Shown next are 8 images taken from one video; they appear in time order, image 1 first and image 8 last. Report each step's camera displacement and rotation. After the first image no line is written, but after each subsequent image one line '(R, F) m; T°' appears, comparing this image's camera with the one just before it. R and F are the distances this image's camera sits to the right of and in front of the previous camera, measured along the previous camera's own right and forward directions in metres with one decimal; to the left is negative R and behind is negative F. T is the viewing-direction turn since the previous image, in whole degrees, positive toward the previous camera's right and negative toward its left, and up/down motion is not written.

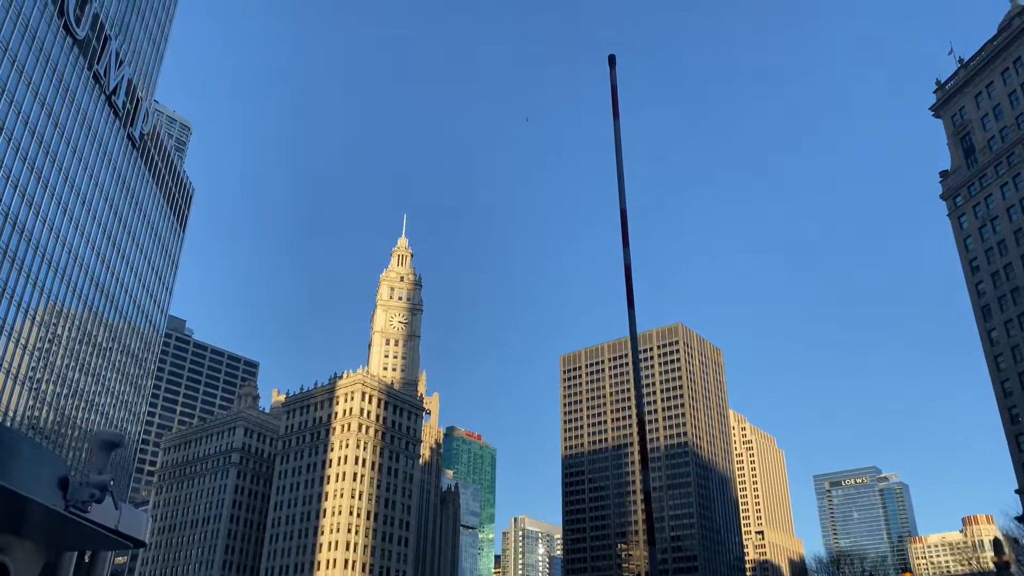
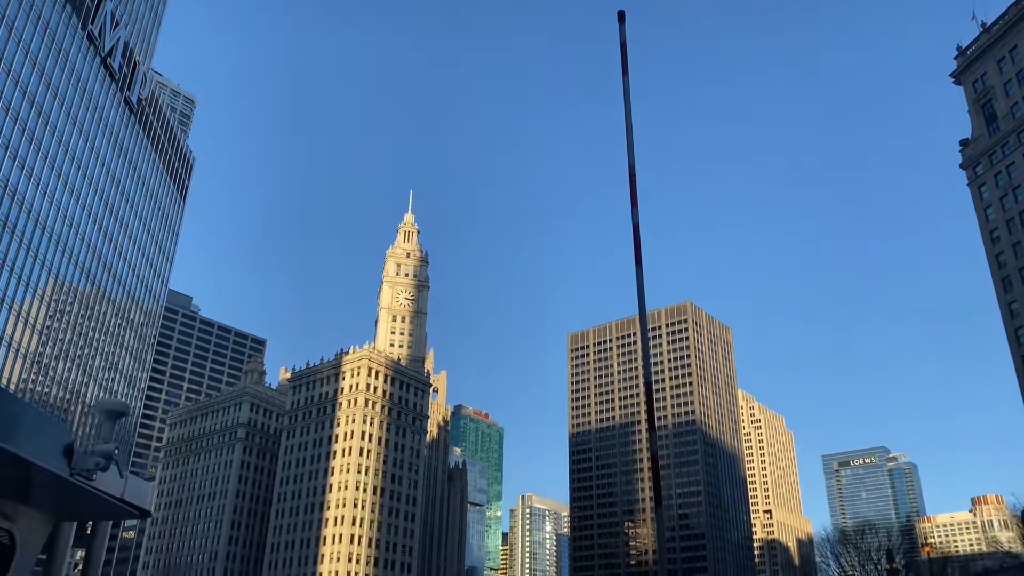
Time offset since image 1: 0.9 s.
(+0.1, +1.6) m; -1°
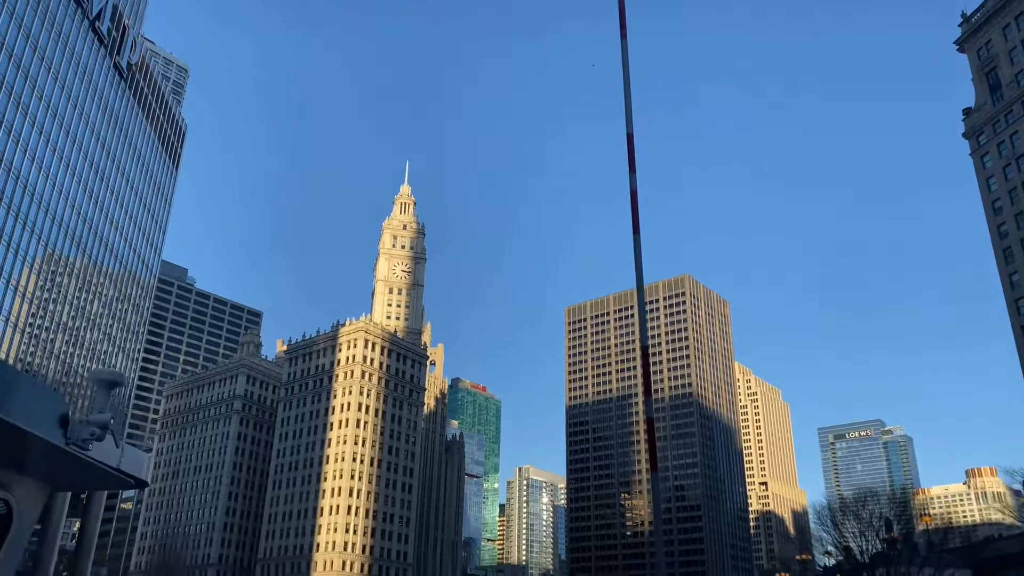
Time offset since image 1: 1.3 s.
(+0.1, +0.7) m; 0°
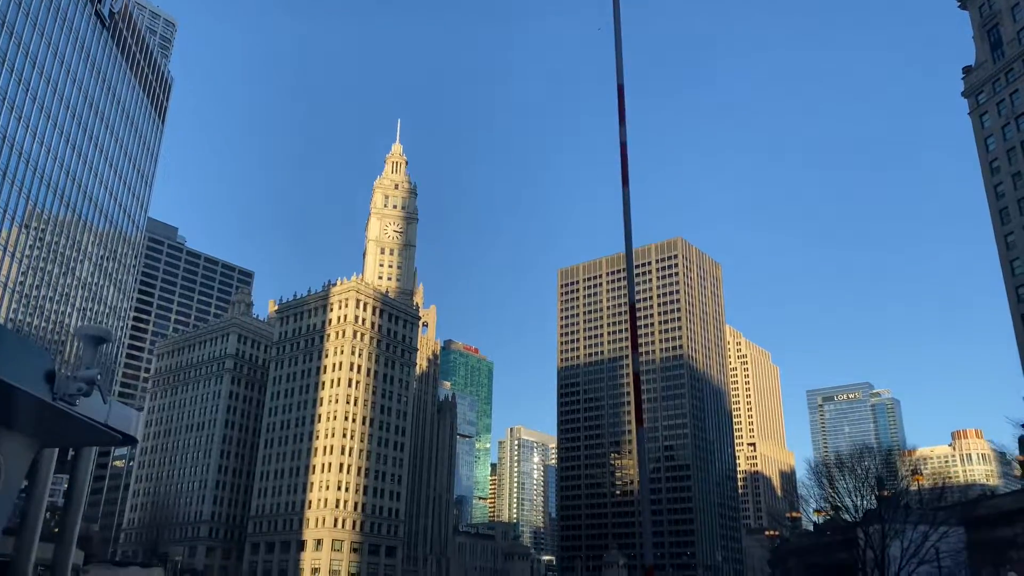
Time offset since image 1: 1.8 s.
(0.0, +0.6) m; +1°
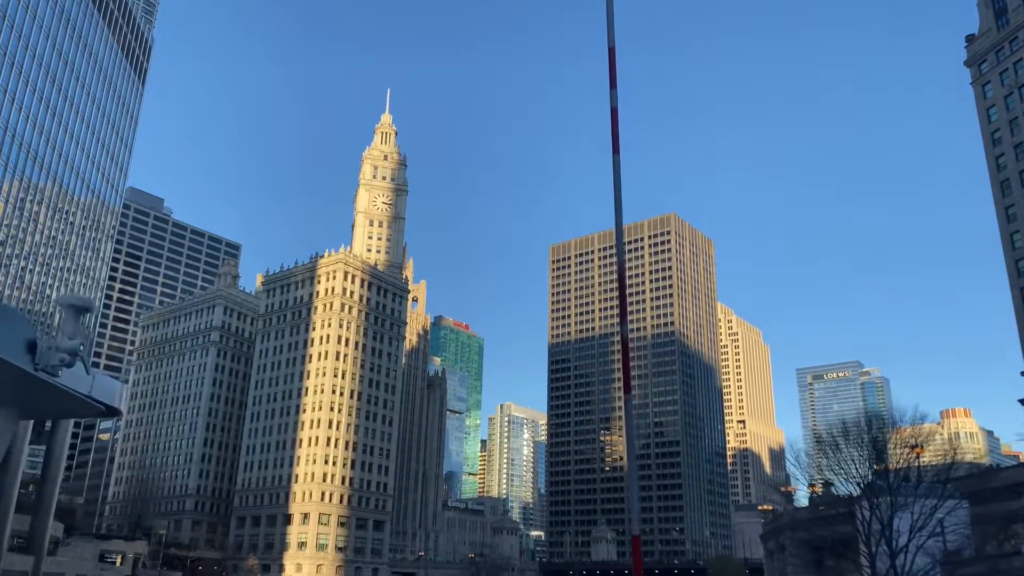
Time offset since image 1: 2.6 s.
(+0.2, +1.6) m; +1°
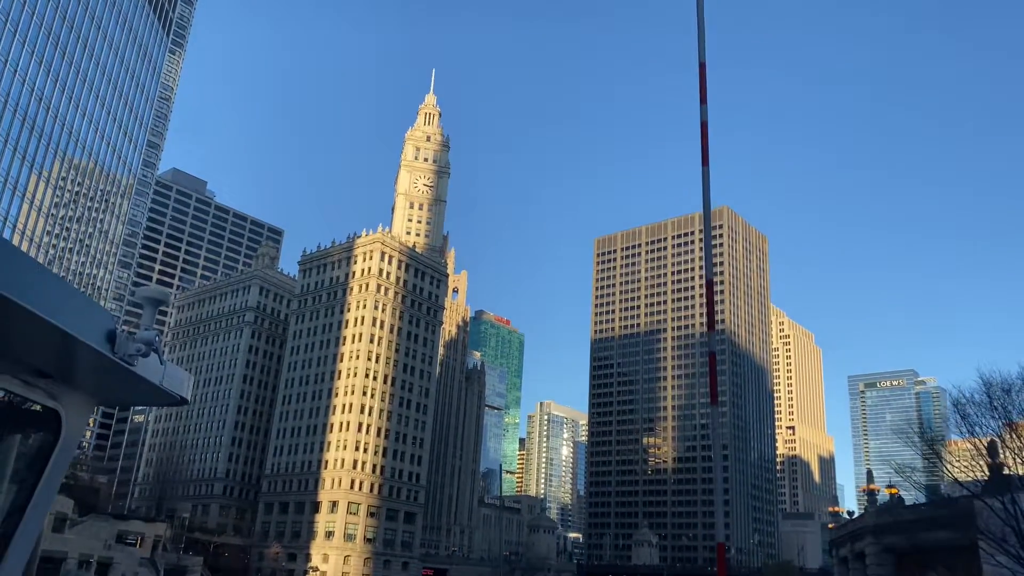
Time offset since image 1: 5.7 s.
(0.0, +5.7) m; -3°
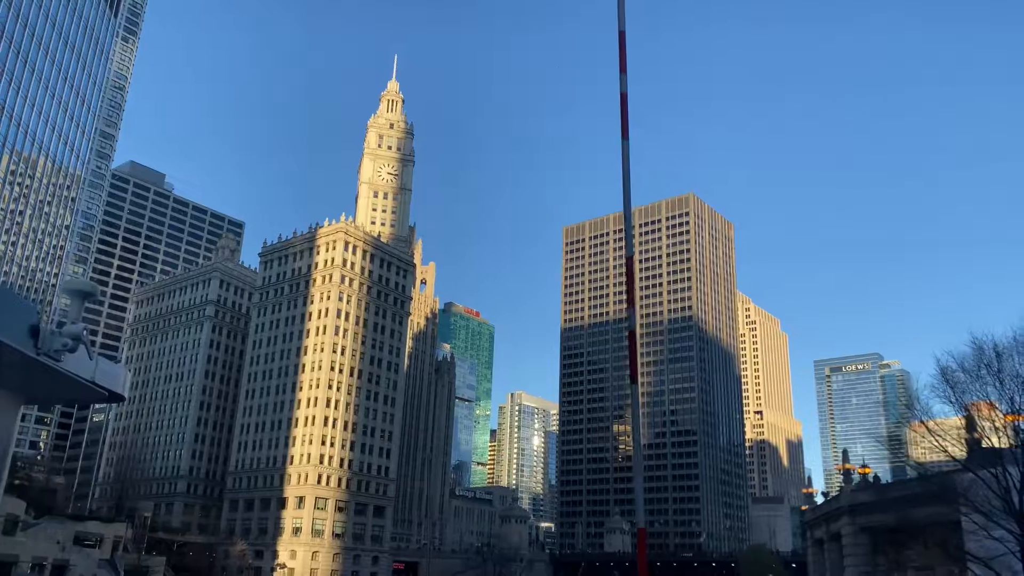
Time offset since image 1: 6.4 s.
(+0.2, +1.4) m; +2°
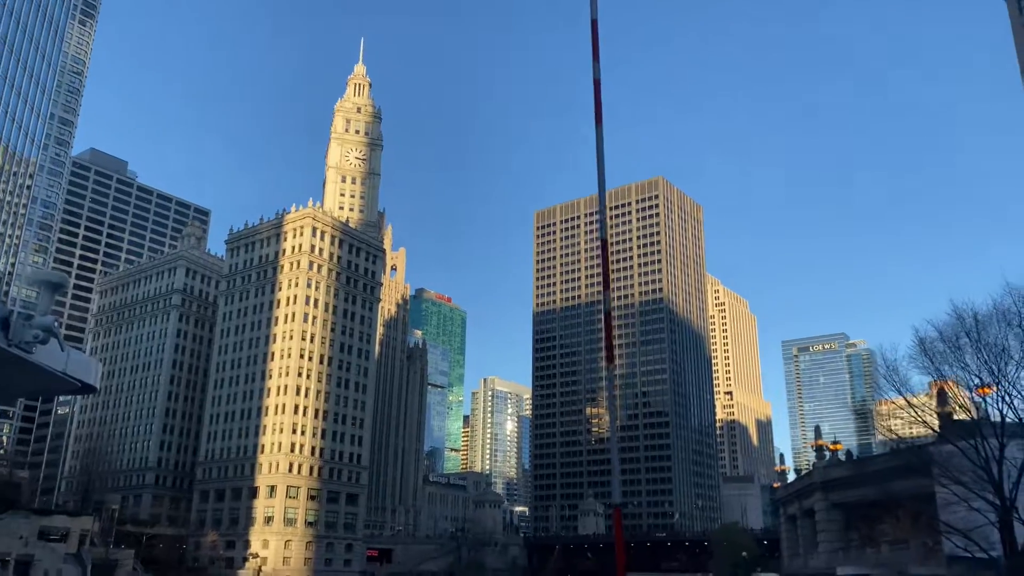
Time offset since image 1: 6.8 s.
(0.0, +0.5) m; +2°
